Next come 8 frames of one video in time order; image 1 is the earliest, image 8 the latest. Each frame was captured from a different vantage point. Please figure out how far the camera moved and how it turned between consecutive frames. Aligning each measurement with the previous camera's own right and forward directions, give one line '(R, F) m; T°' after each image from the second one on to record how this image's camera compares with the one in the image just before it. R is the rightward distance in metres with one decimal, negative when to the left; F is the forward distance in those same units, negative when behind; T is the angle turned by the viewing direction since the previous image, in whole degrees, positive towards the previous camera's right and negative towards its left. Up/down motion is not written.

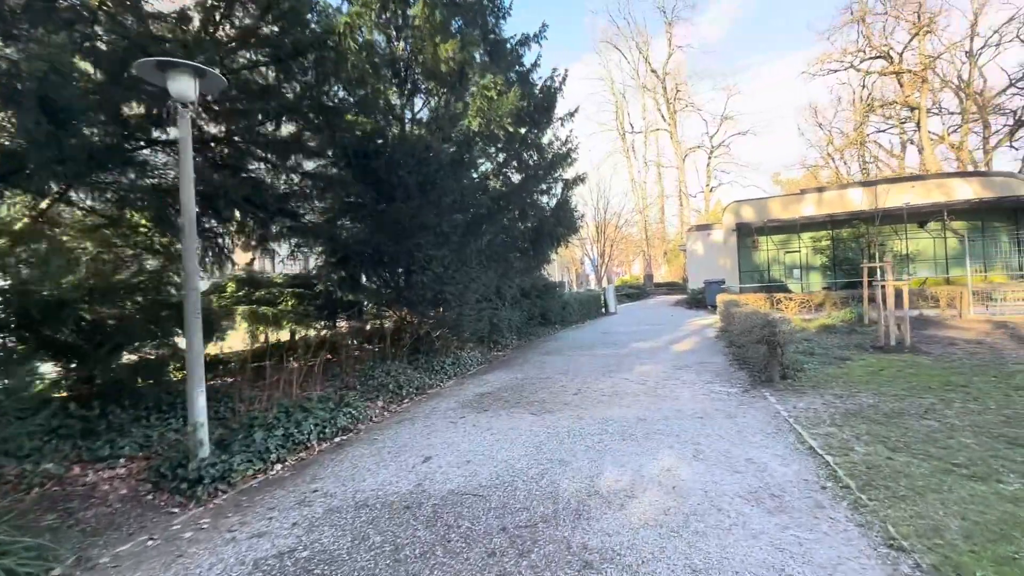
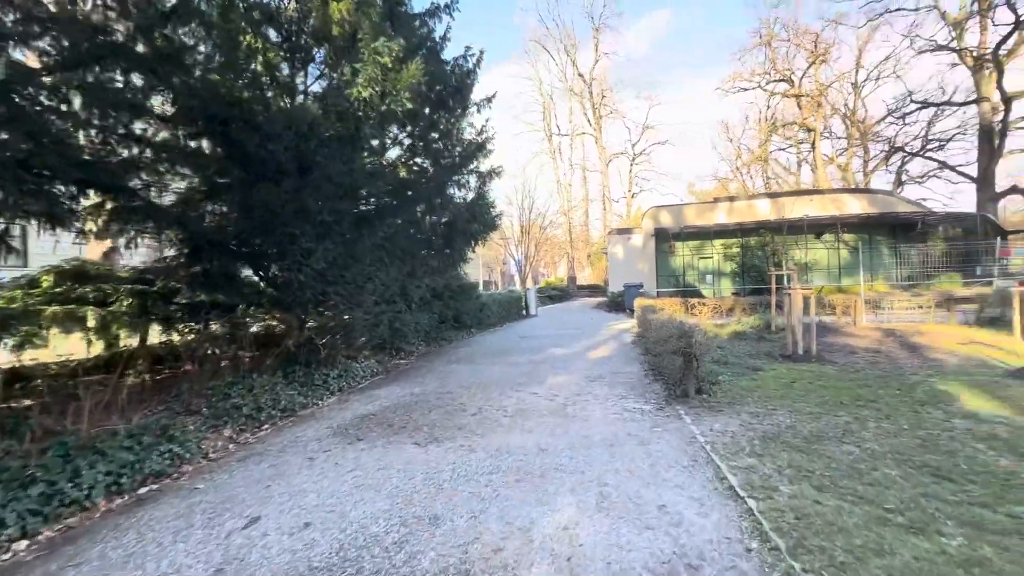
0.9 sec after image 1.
(+0.5, +1.1) m; +9°
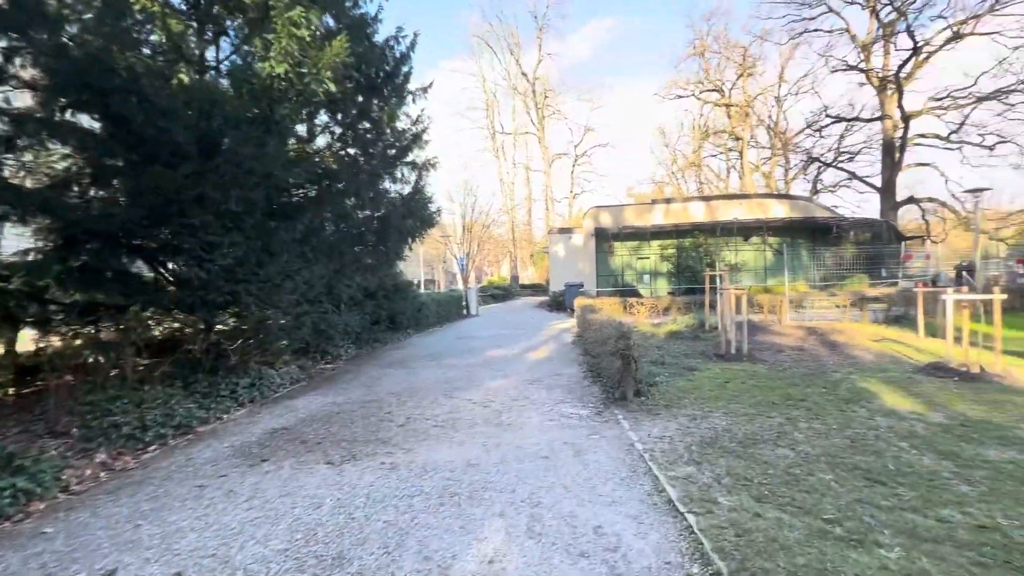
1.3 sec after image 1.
(+0.2, +0.4) m; +7°
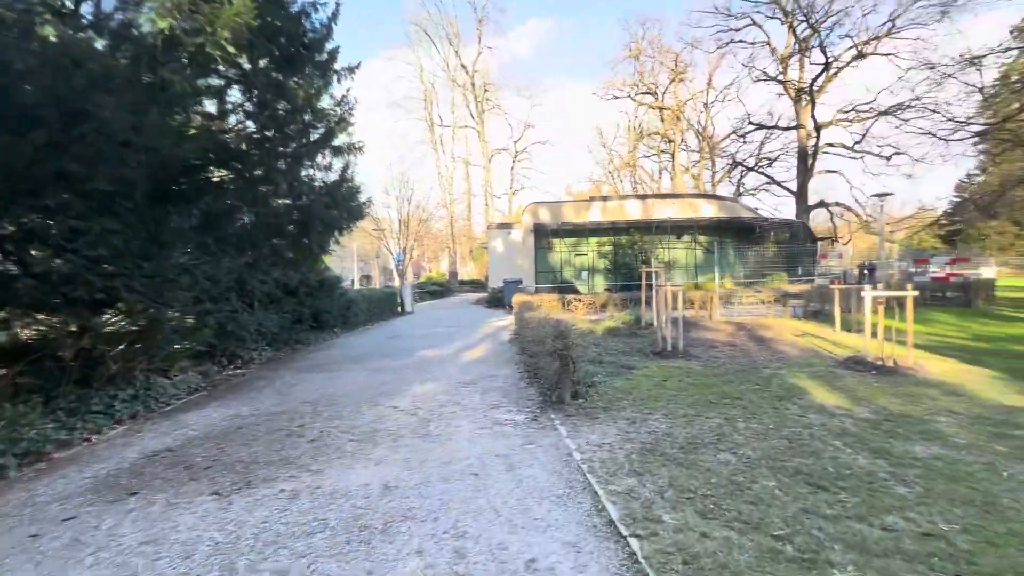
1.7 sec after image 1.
(+0.1, +0.5) m; +7°
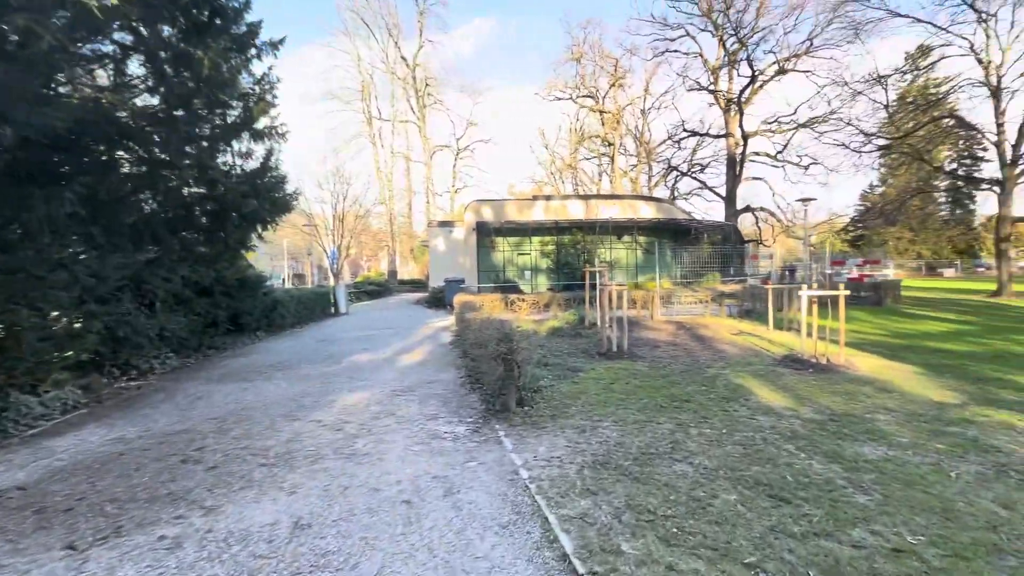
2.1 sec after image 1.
(0.0, +0.5) m; +7°
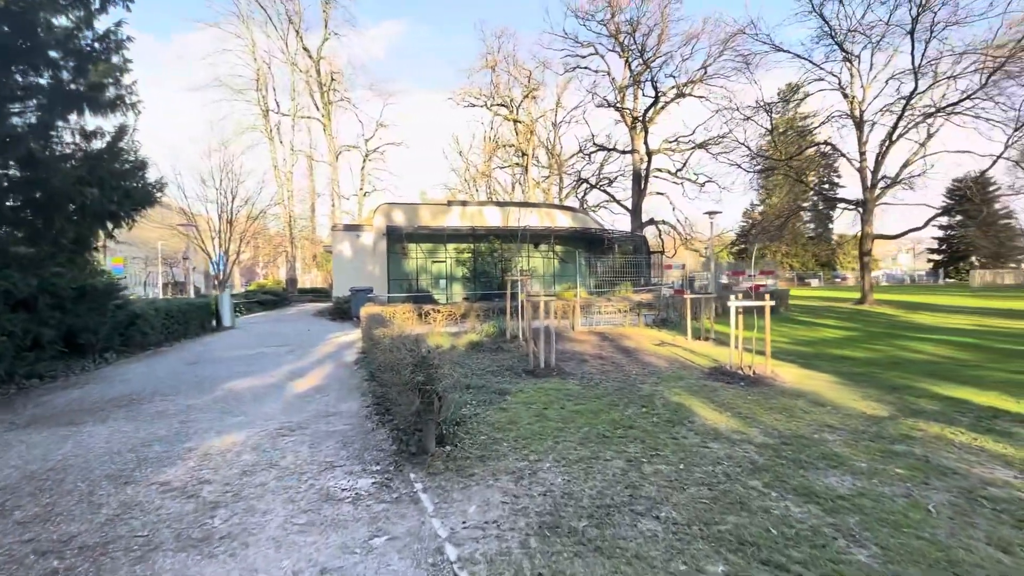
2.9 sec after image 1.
(-0.1, +1.0) m; +11°
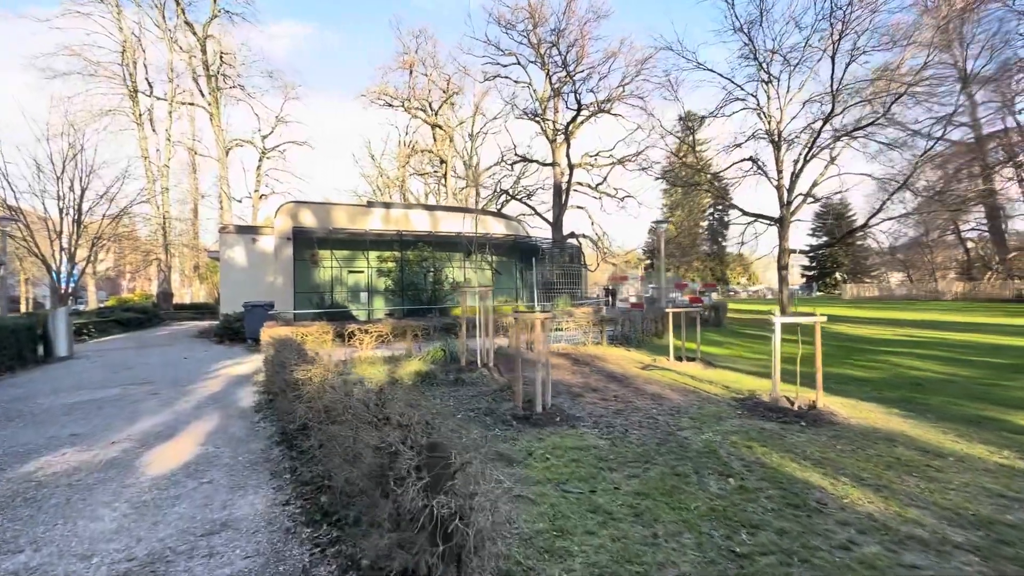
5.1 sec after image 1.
(-1.0, +2.4) m; +11°
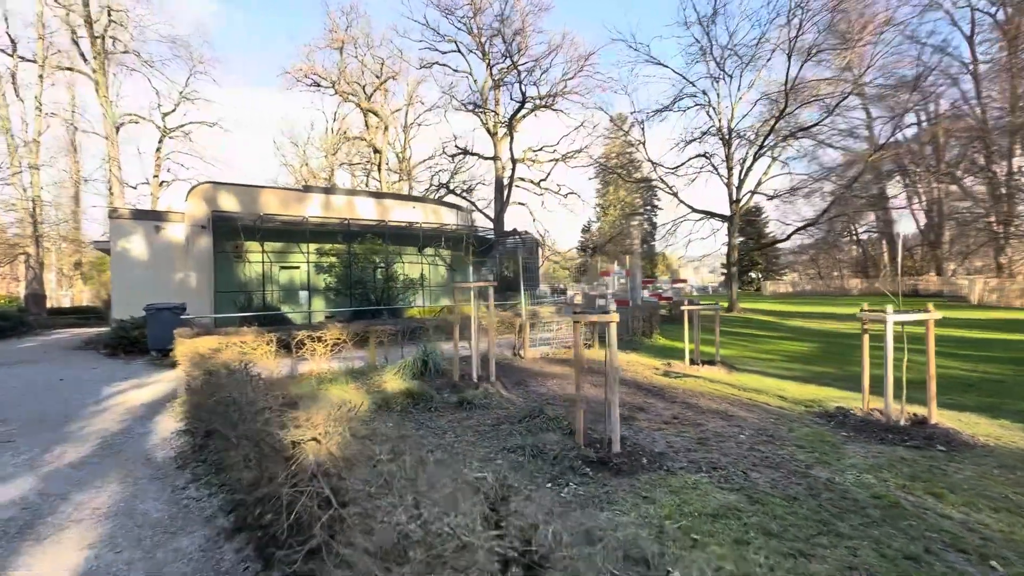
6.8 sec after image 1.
(-1.3, +1.9) m; +9°
